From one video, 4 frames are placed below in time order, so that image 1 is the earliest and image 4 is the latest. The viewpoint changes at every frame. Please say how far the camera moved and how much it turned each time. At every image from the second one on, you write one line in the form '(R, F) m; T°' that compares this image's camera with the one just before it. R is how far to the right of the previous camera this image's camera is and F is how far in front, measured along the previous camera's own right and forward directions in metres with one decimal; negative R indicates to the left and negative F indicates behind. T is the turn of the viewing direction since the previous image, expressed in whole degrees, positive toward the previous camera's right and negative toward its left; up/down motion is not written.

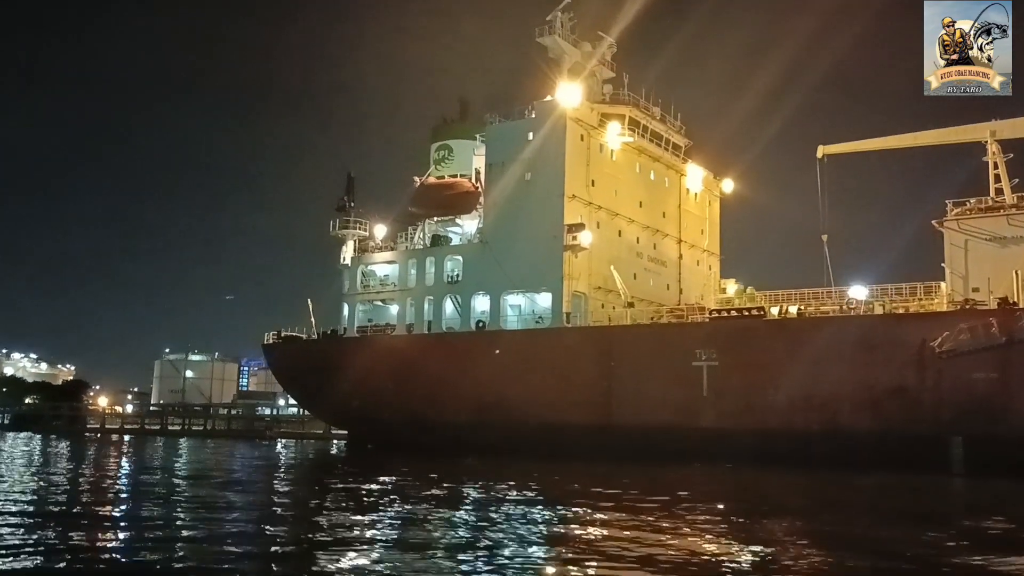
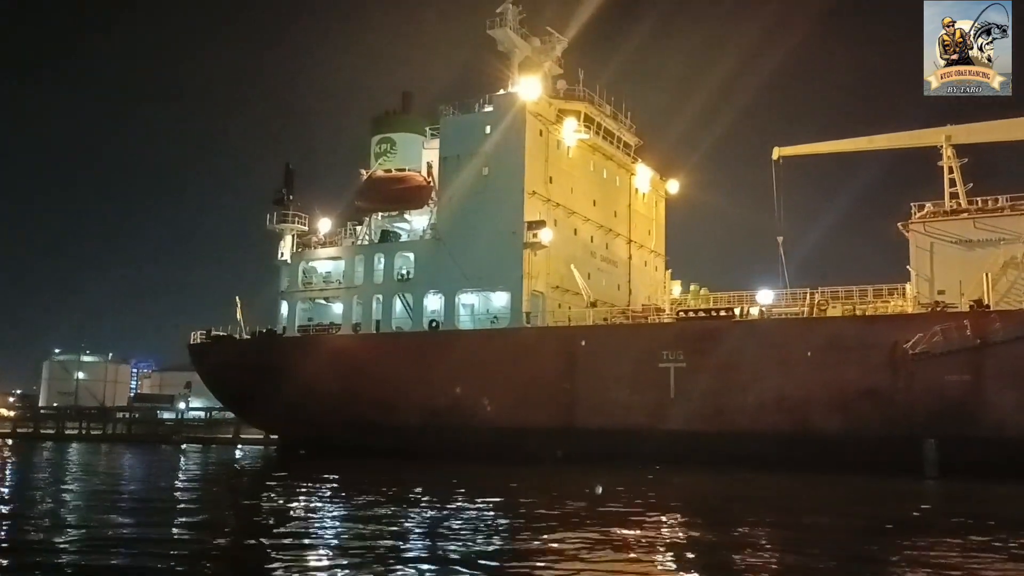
(-0.9, +0.9) m; +6°
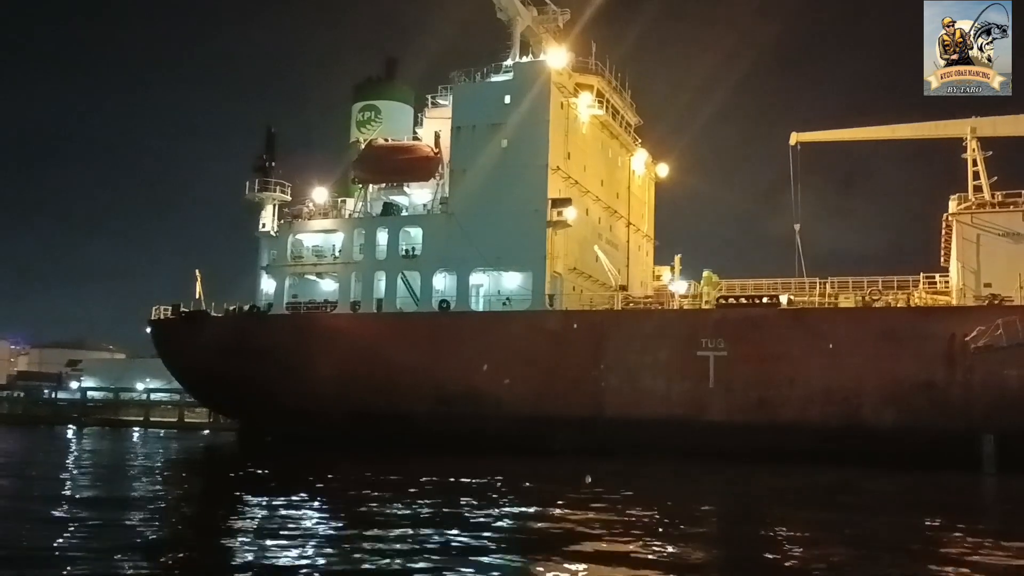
(-2.3, +1.2) m; +6°
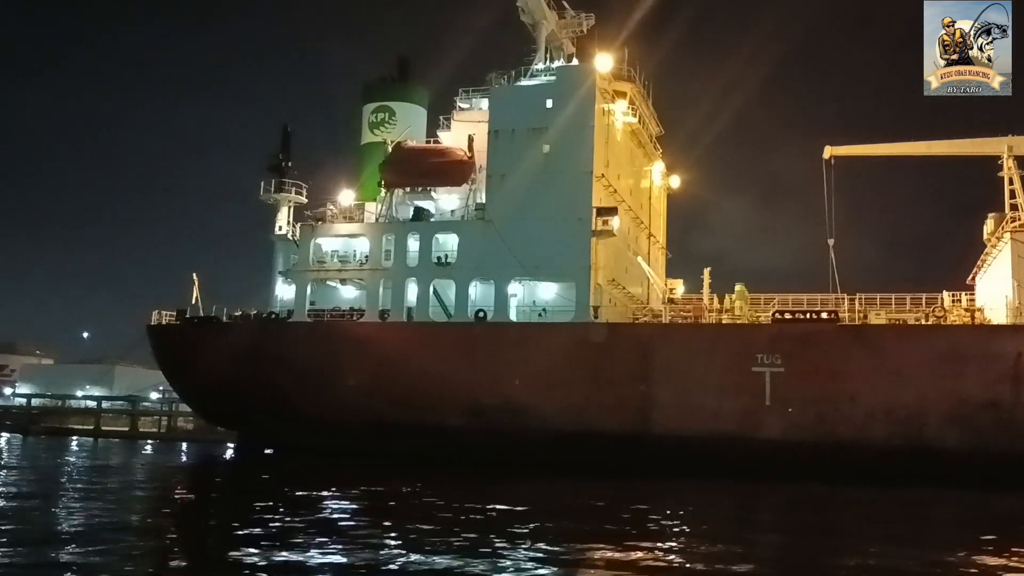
(-1.9, +0.7) m; +3°
